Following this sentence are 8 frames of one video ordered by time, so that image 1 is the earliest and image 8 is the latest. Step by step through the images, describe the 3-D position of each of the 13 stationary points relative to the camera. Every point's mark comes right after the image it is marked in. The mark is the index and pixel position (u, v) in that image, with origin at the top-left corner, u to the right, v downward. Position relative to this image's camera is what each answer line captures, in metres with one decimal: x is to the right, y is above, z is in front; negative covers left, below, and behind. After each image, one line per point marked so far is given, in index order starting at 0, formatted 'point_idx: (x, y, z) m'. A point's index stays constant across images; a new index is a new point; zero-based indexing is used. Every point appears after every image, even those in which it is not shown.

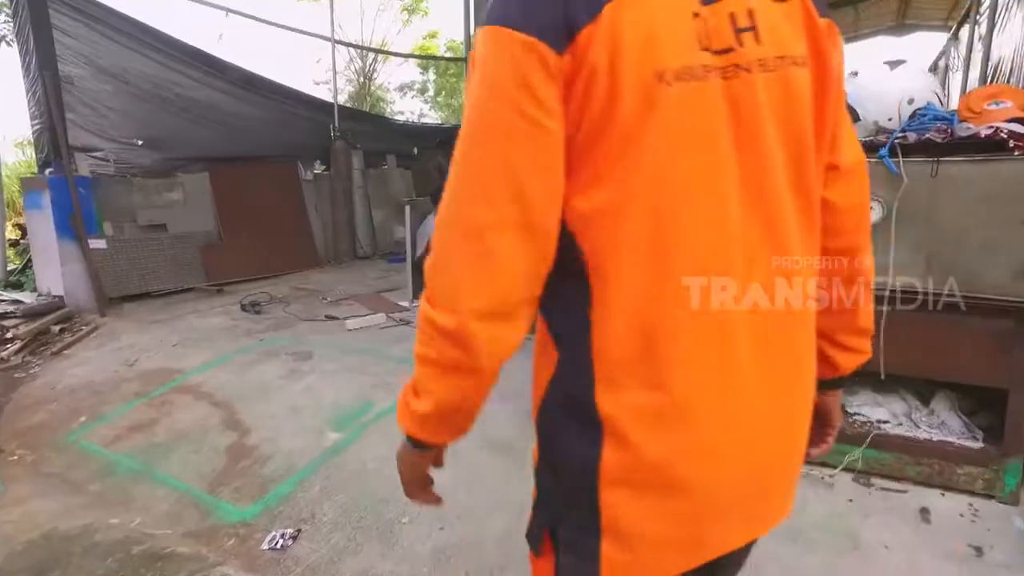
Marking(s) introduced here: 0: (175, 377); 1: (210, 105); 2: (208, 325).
0: (-1.7, -0.5, +3.2) m
1: (-2.7, +1.6, +5.6) m
2: (-2.0, -0.2, +4.1) m
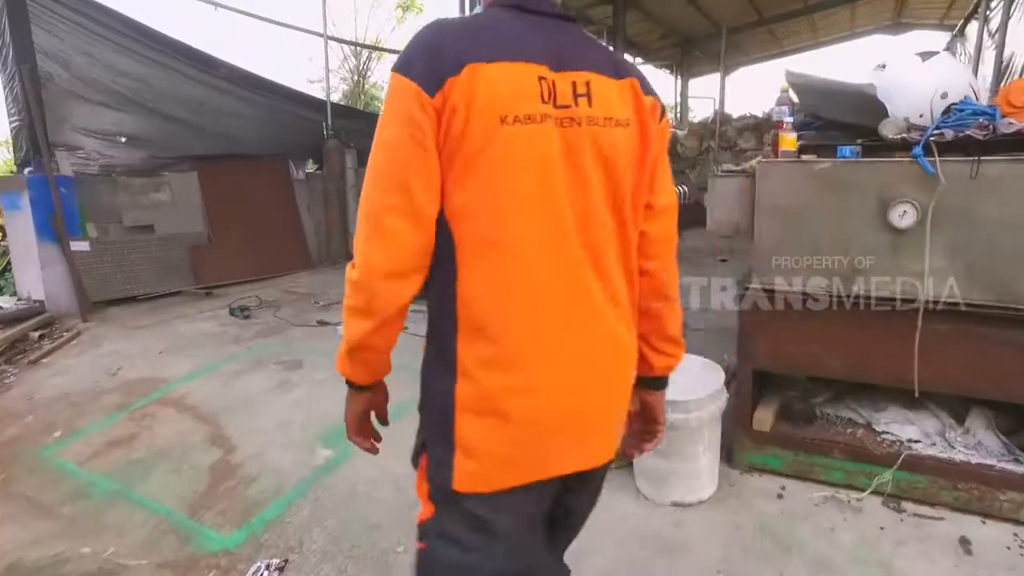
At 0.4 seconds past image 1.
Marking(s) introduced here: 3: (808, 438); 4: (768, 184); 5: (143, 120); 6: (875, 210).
0: (-1.7, -0.5, +3.1) m
1: (-2.7, +1.6, +5.5) m
2: (-2.0, -0.3, +3.9) m
3: (+0.9, -0.5, +1.9) m
4: (+0.7, +0.3, +1.9) m
5: (-2.9, +1.3, +5.1) m
6: (+1.0, +0.2, +1.7) m
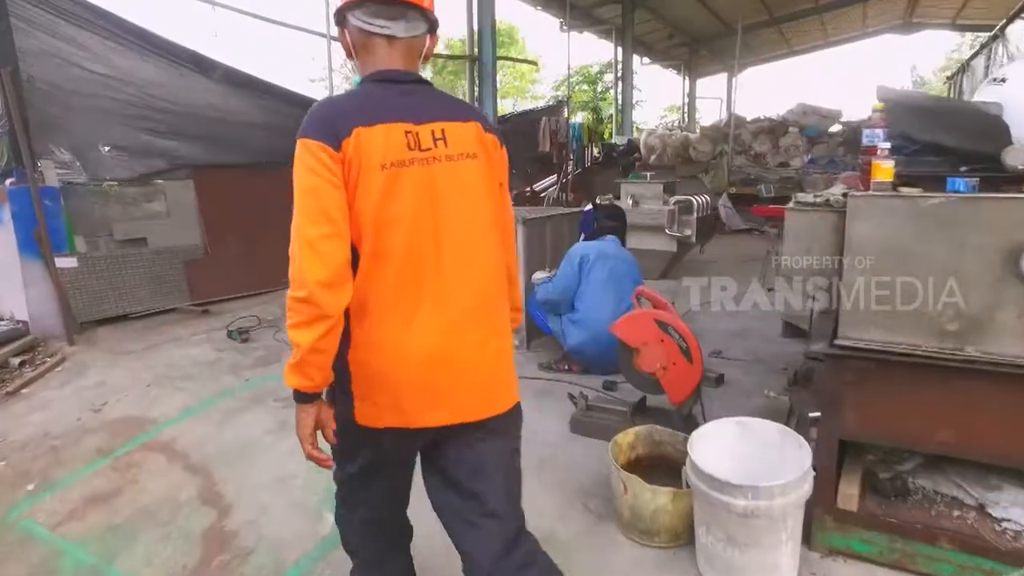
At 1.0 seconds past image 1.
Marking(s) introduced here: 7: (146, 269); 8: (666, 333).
0: (-1.6, -0.6, +2.8) m
1: (-2.6, +1.5, +5.2) m
2: (-1.8, -0.4, +3.6) m
3: (+1.0, -0.6, +1.6) m
4: (+0.9, +0.2, +1.6) m
5: (-2.8, +1.2, +4.8) m
6: (+1.1, +0.1, +1.4) m
7: (-2.7, +0.1, +4.8) m
8: (+0.6, -0.2, +2.3) m
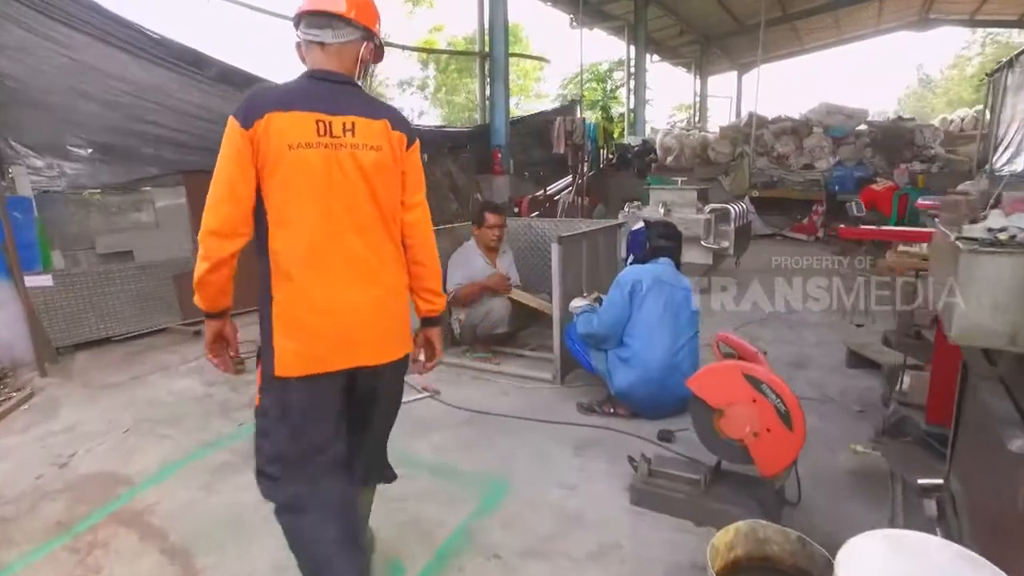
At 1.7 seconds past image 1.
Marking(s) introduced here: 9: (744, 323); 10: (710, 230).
0: (-1.4, -0.7, +2.3) m
1: (-2.4, +1.3, +4.7) m
2: (-1.7, -0.5, +3.2) m
3: (+1.2, -0.7, +1.2) m
4: (+1.0, 0.0, +1.1) m
5: (-2.7, +1.1, +4.3) m
6: (+1.3, -0.1, +1.0) m
7: (-2.6, 0.0, +4.3) m
8: (+0.7, -0.3, +1.8) m
9: (+1.6, -0.2, +4.3) m
10: (+1.5, +0.4, +4.9) m
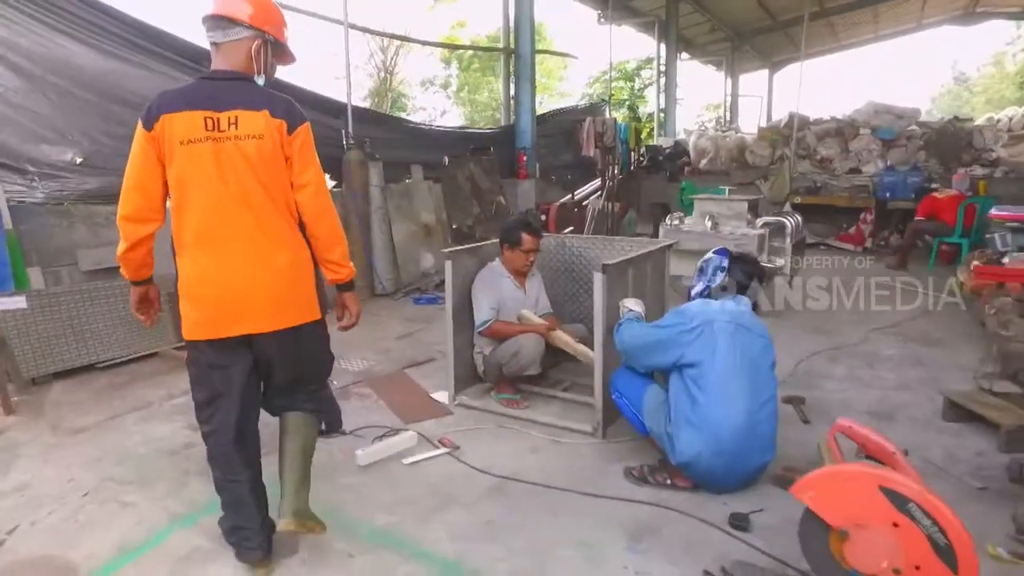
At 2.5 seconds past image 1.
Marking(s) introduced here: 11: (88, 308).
0: (-1.3, -0.9, +1.8) m
1: (-2.2, +1.2, +4.3) m
2: (-1.6, -0.7, +2.7) m
3: (+1.2, -0.9, +0.6) m
4: (+1.1, -0.1, +0.6) m
5: (-2.5, +1.0, +3.9) m
6: (+1.3, -0.2, +0.4) m
7: (-2.4, -0.1, +3.9) m
8: (+0.8, -0.5, +1.3) m
9: (+1.7, -0.4, +3.7) m
10: (+1.7, +0.3, +4.3) m
11: (-2.5, -0.1, +3.8) m
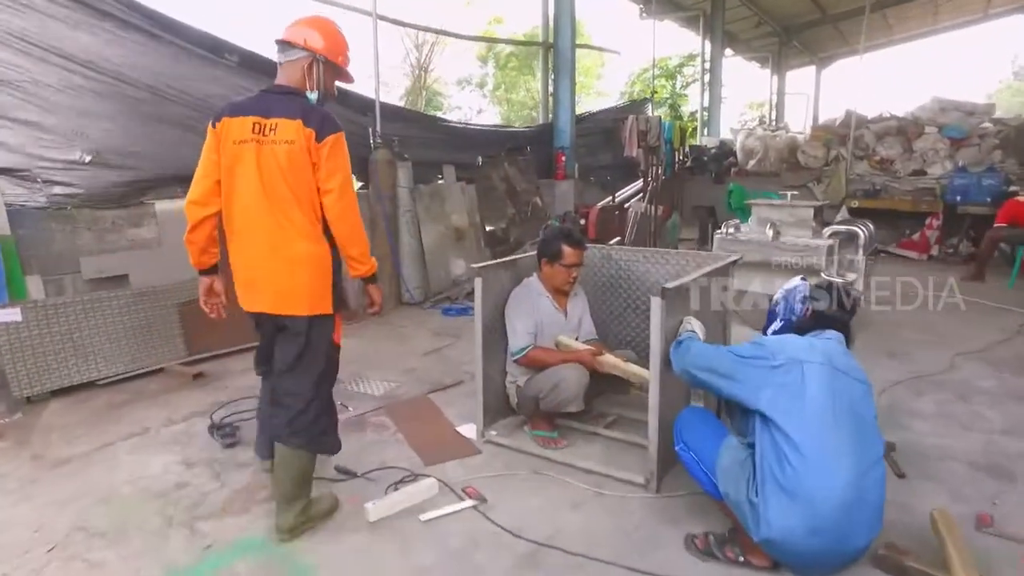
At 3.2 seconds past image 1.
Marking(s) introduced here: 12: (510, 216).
0: (-1.2, -0.9, +1.5) m
1: (-2.0, +1.2, +4.0) m
2: (-1.4, -0.7, +2.4) m
3: (+1.2, -1.0, +0.2) m
4: (+1.1, -0.2, +0.1) m
5: (-2.2, +0.9, +3.6) m
6: (+1.3, -0.3, 0.0) m
7: (-2.2, -0.2, +3.6) m
8: (+0.9, -0.6, +0.8) m
9: (+1.9, -0.5, +3.2) m
10: (+1.9, +0.2, +3.8) m
11: (-2.3, -0.2, +3.5) m
12: (0.0, +0.8, +6.7) m
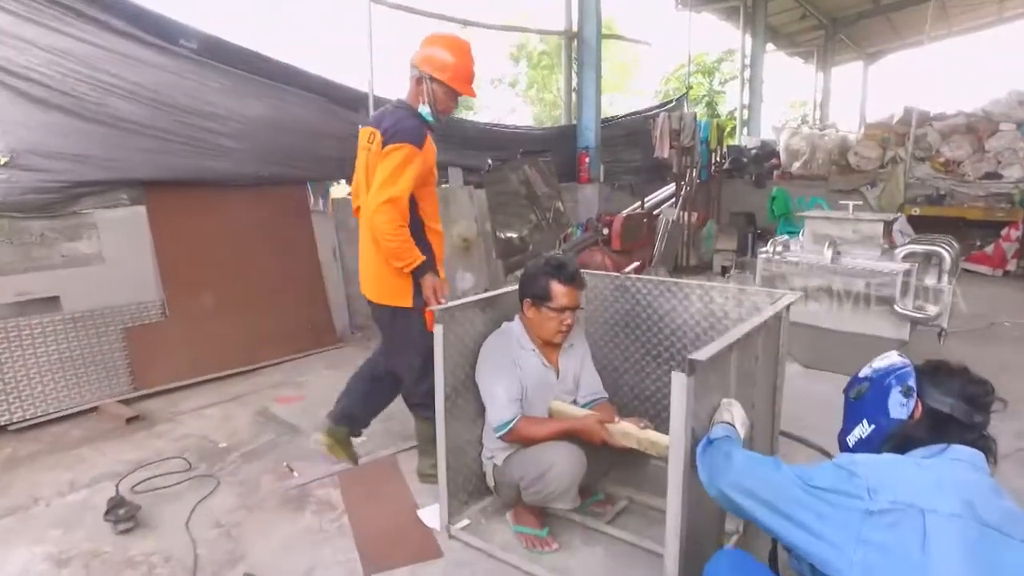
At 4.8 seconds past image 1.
0: (-1.4, -1.1, +0.9) m
1: (-1.9, +1.0, +3.4) m
2: (-1.5, -0.8, +1.8) m
3: (+1.0, -1.1, -0.6) m
4: (+0.9, -0.4, -0.6) m
5: (-2.3, +0.8, +3.1) m
6: (+1.1, -0.5, -0.8) m
7: (-2.2, -0.3, +3.1) m
8: (+0.7, -0.7, +0.1) m
9: (+1.9, -0.7, +2.5) m
10: (+1.9, 0.0, +3.1) m
11: (-2.3, -0.3, +2.9) m
12: (+0.1, +0.6, +6.0) m
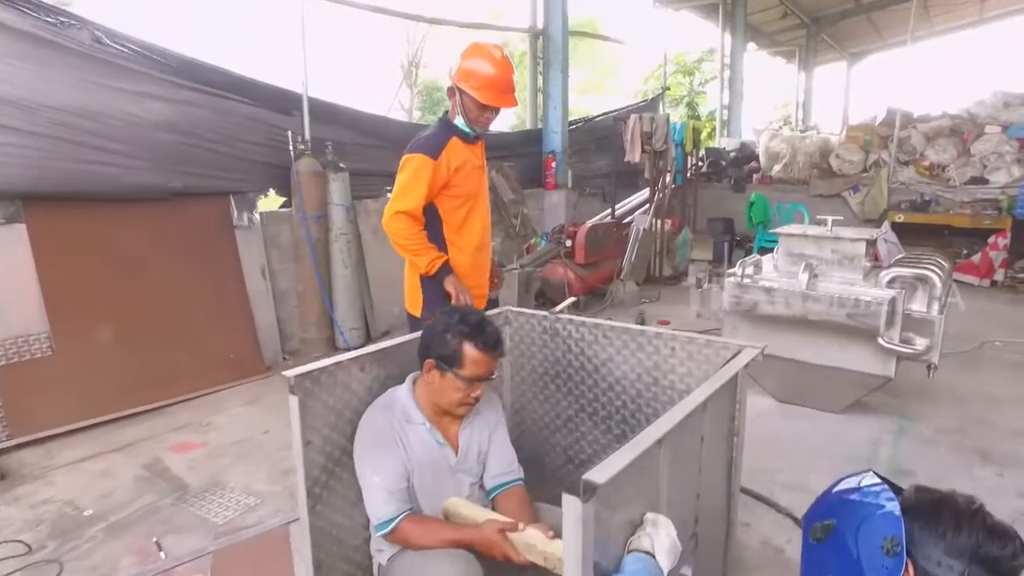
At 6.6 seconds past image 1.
0: (-1.6, -1.2, +0.5) m
1: (-2.3, +0.9, +3.0) m
2: (-1.8, -1.0, +1.4) m
3: (+0.8, -1.3, -1.0) m
4: (+0.7, -0.5, -1.0) m
5: (-2.6, +0.6, +2.6) m
6: (+0.9, -0.6, -1.2) m
7: (-2.5, -0.4, +2.6) m
8: (+0.4, -0.8, -0.3) m
9: (+1.6, -0.8, +2.1) m
10: (+1.6, -0.1, +2.7) m
11: (-2.6, -0.4, +2.5) m
12: (-0.2, +0.5, +5.6) m
